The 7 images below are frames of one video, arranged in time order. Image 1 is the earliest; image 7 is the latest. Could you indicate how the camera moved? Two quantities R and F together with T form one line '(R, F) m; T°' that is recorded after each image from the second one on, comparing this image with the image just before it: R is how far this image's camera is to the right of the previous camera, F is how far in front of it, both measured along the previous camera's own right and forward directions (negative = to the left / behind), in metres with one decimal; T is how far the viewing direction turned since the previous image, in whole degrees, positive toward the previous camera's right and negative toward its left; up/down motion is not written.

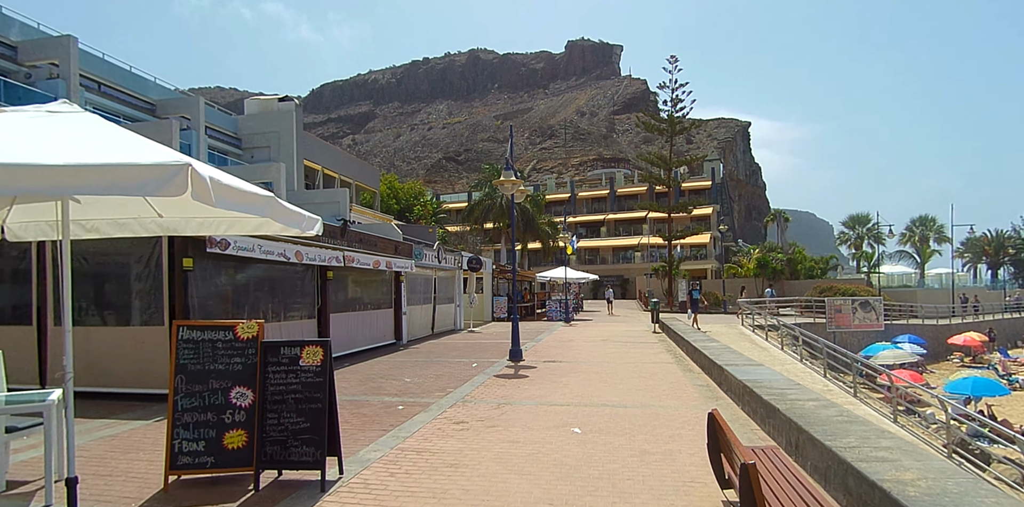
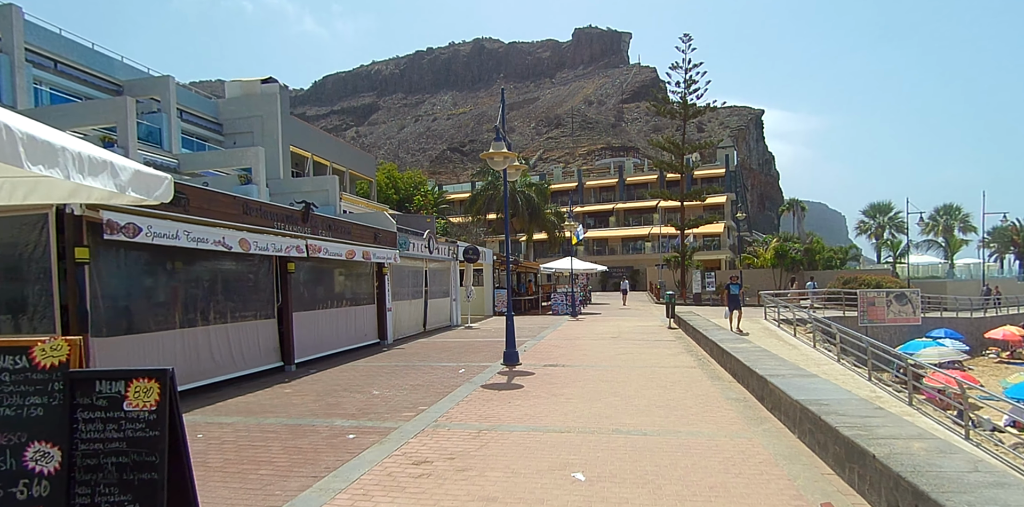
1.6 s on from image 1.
(+0.3, +1.9) m; -1°
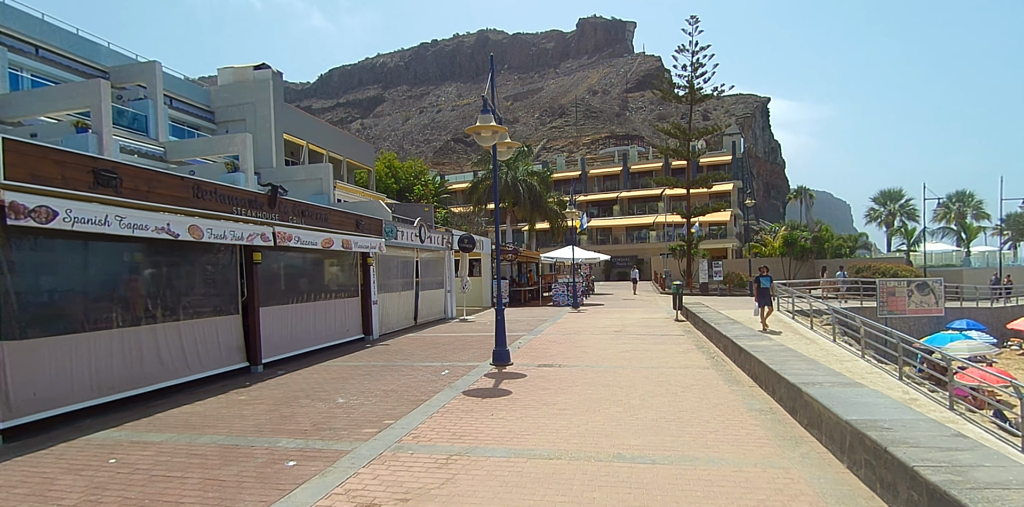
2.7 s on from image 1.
(+0.3, +1.2) m; 0°
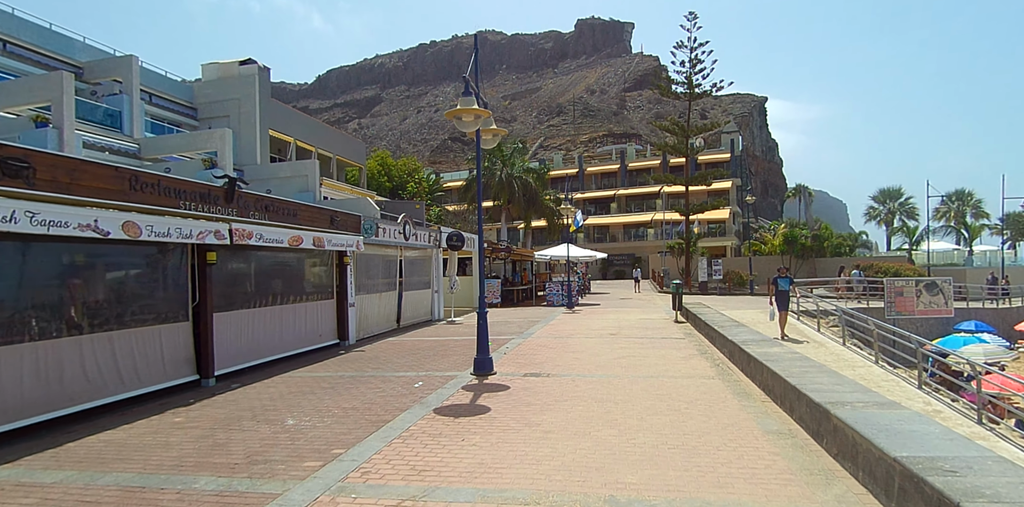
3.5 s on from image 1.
(+0.2, +1.0) m; 0°
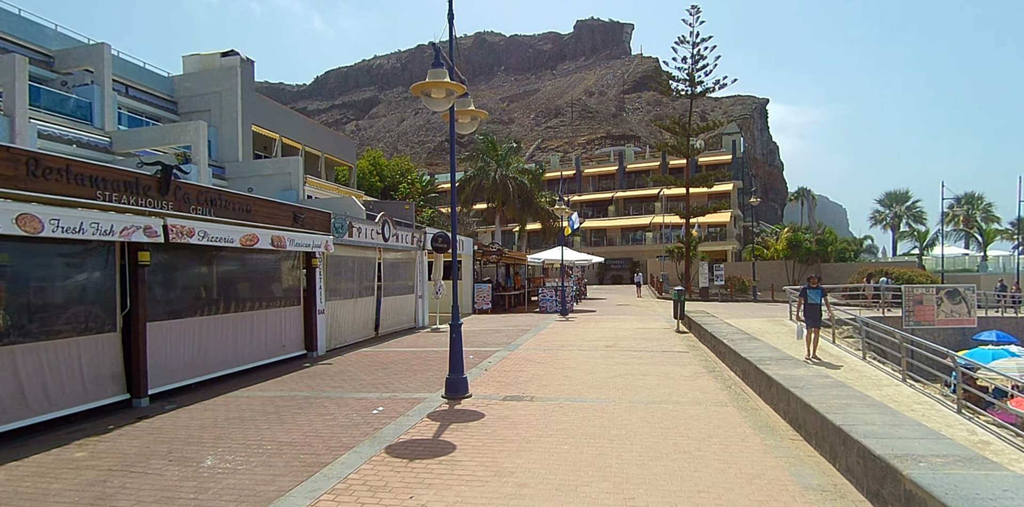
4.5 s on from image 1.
(+0.3, +1.2) m; 0°
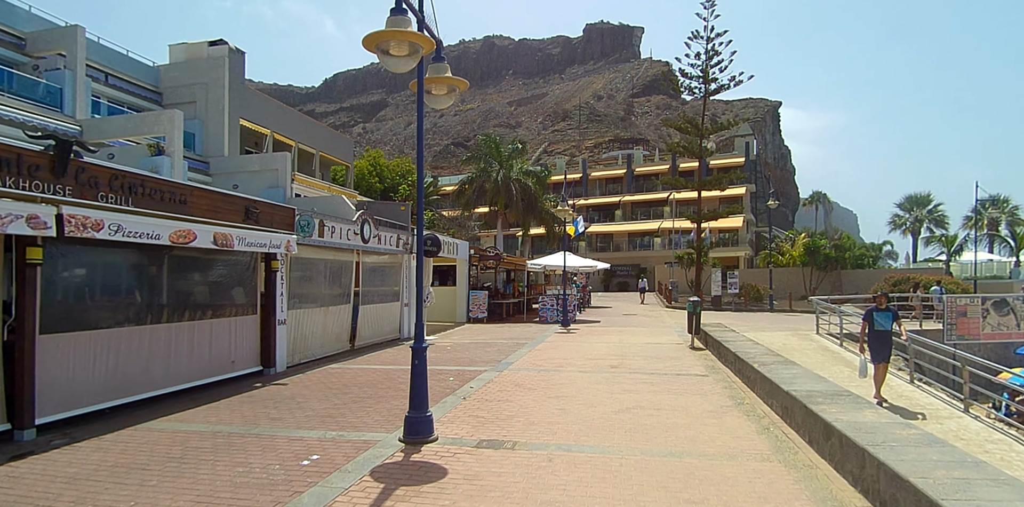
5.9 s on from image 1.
(+0.3, +1.6) m; -1°
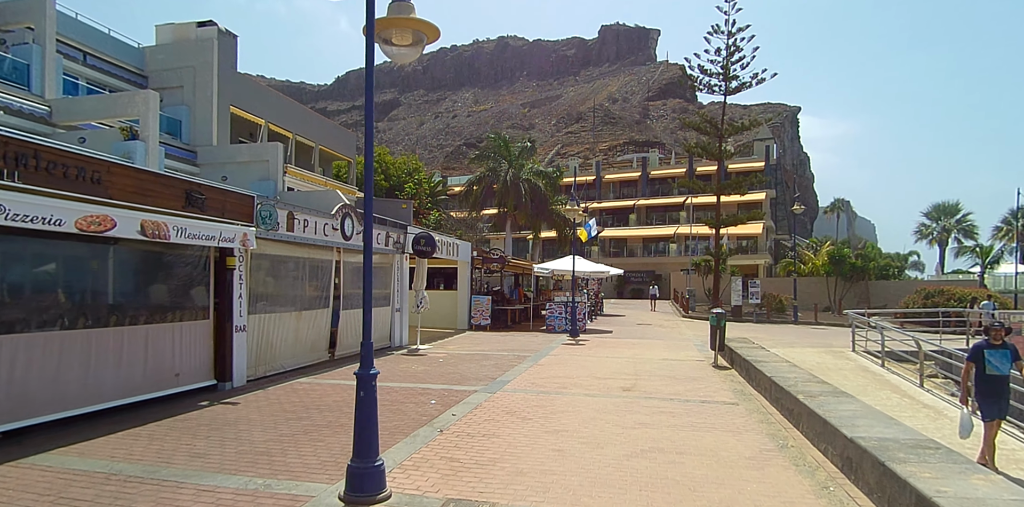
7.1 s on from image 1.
(+0.2, +1.5) m; -1°
